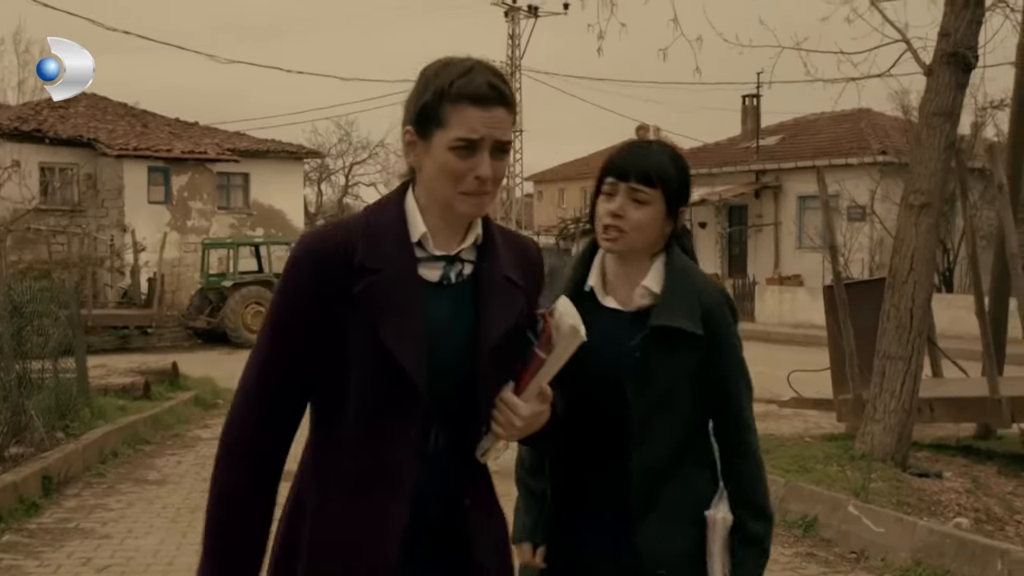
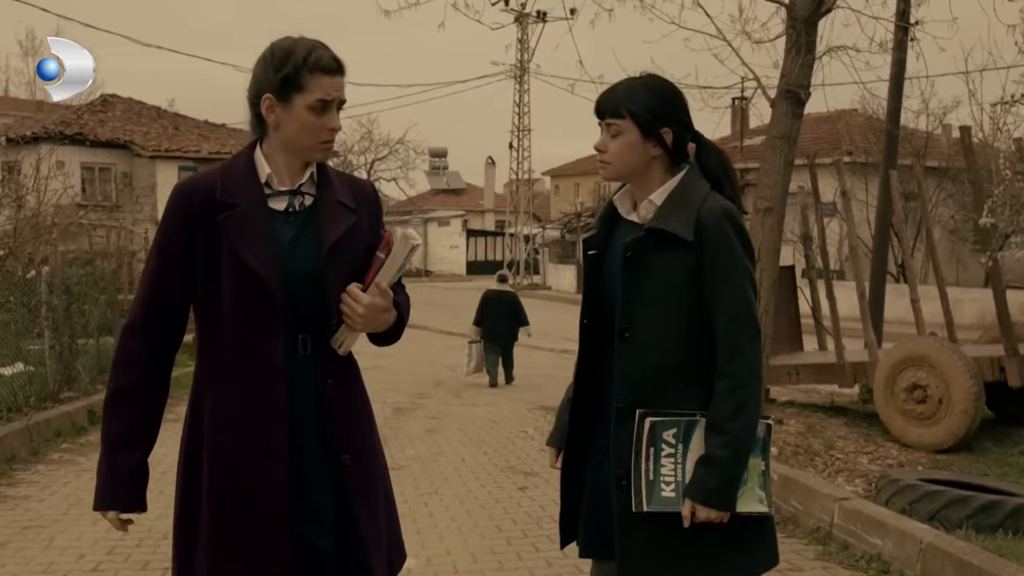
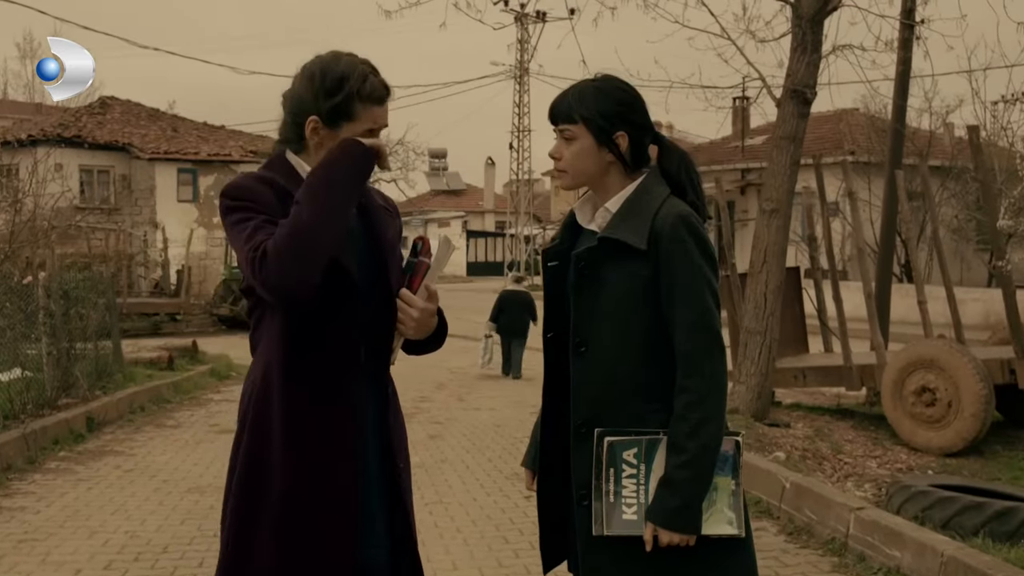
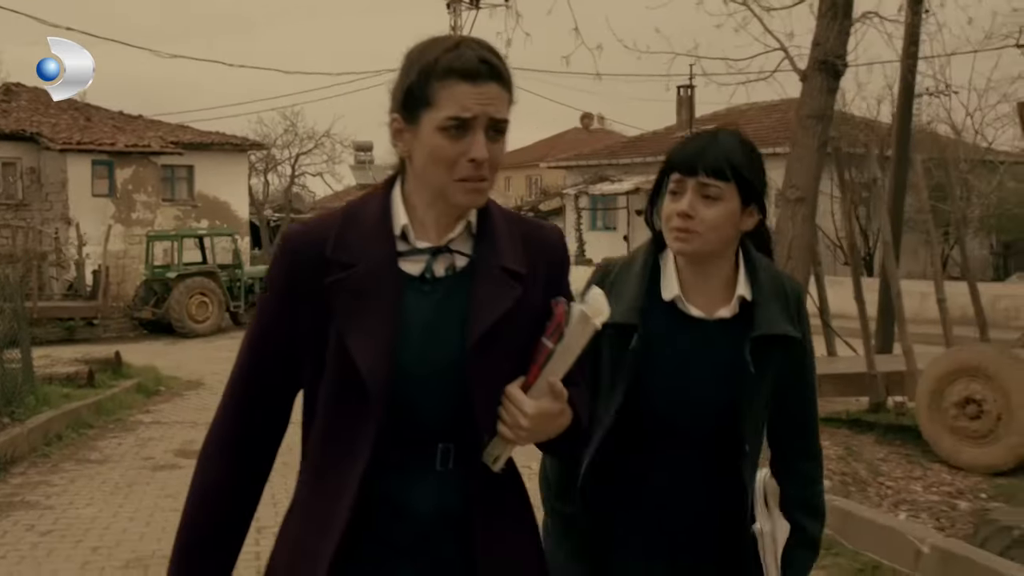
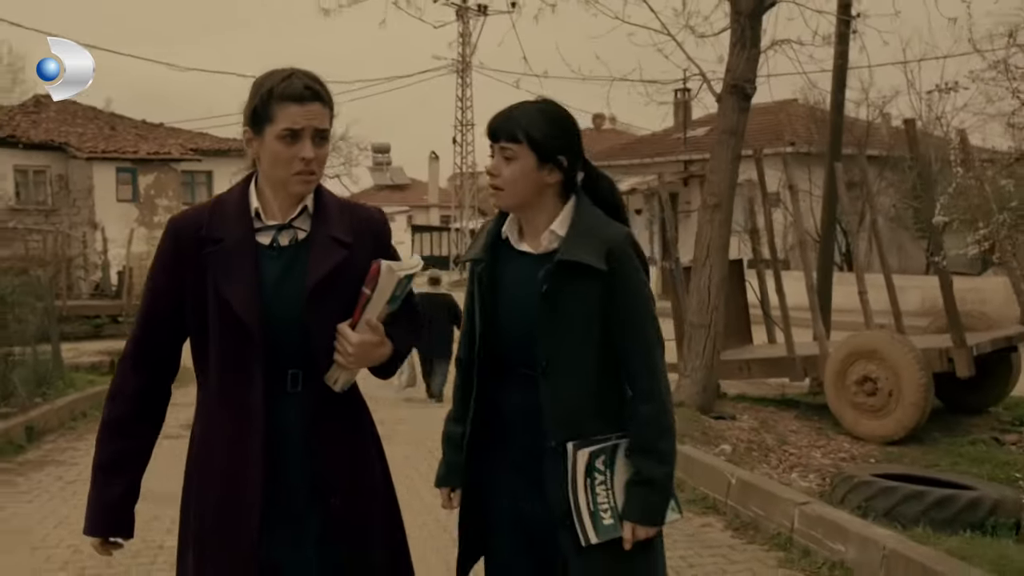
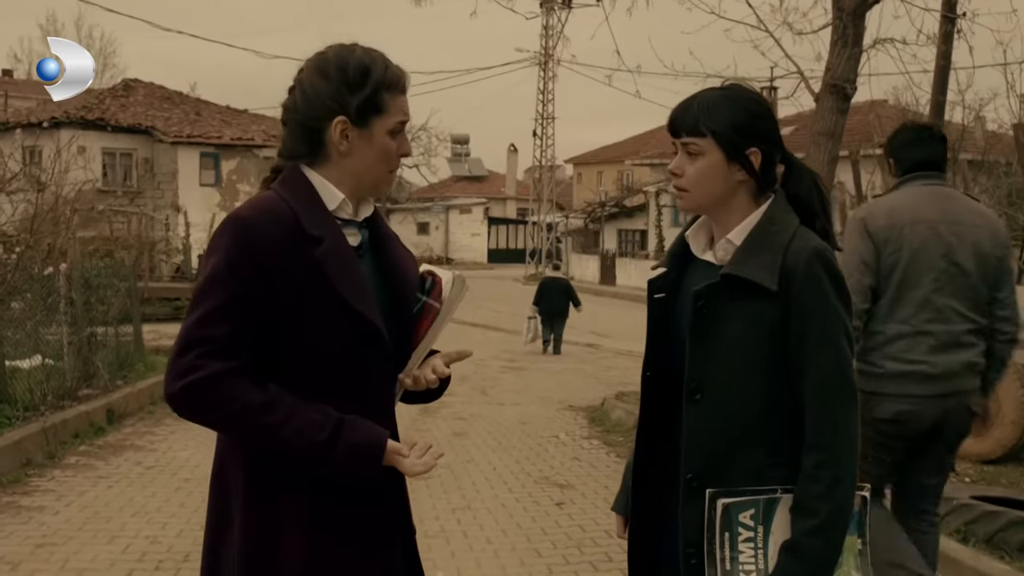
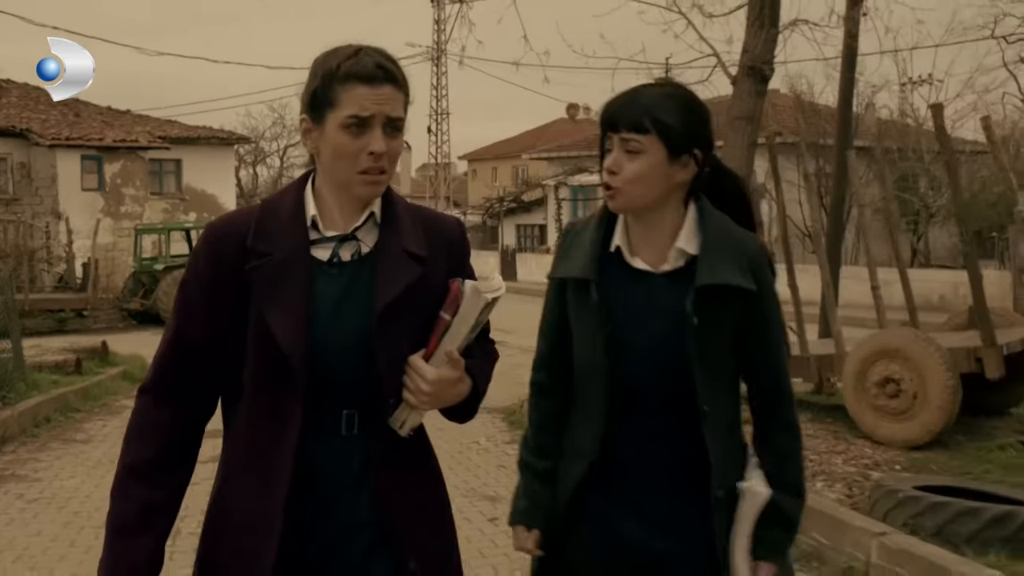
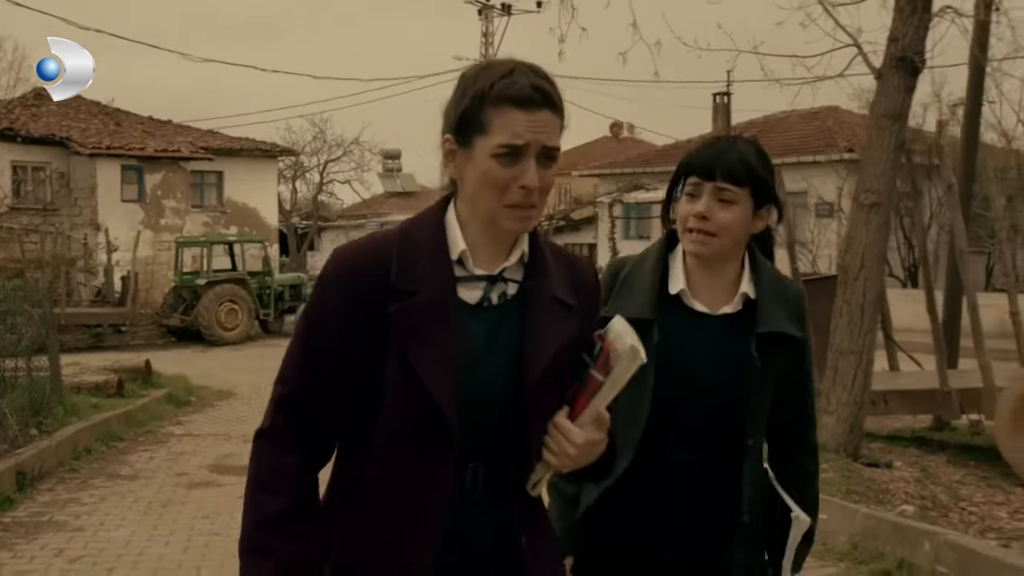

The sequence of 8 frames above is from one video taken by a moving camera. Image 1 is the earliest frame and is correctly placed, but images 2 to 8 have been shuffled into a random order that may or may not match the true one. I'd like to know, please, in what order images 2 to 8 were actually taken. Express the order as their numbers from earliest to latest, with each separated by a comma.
8, 4, 7, 5, 2, 3, 6
